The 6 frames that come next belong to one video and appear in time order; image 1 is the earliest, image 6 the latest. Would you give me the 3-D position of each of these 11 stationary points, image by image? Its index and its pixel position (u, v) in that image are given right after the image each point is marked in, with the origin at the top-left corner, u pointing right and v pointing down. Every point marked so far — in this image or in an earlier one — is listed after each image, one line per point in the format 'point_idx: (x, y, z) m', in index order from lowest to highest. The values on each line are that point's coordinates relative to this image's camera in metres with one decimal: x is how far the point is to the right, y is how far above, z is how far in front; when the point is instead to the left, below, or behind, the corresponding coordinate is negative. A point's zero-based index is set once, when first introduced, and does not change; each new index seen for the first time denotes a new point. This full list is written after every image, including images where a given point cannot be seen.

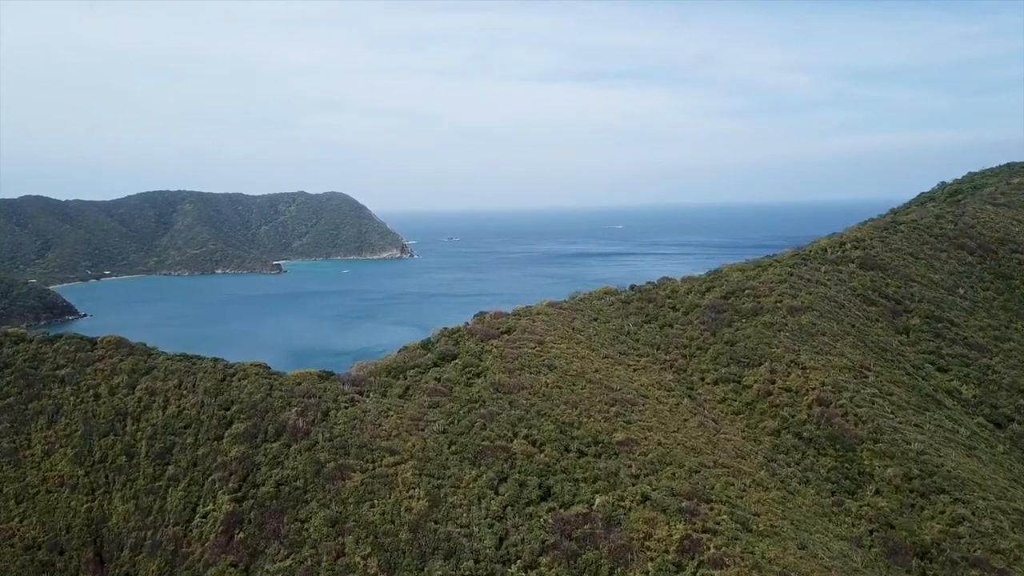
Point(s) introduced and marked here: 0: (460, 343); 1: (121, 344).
0: (-1.5, -1.6, +19.2) m
1: (-10.4, -1.5, +17.6) m
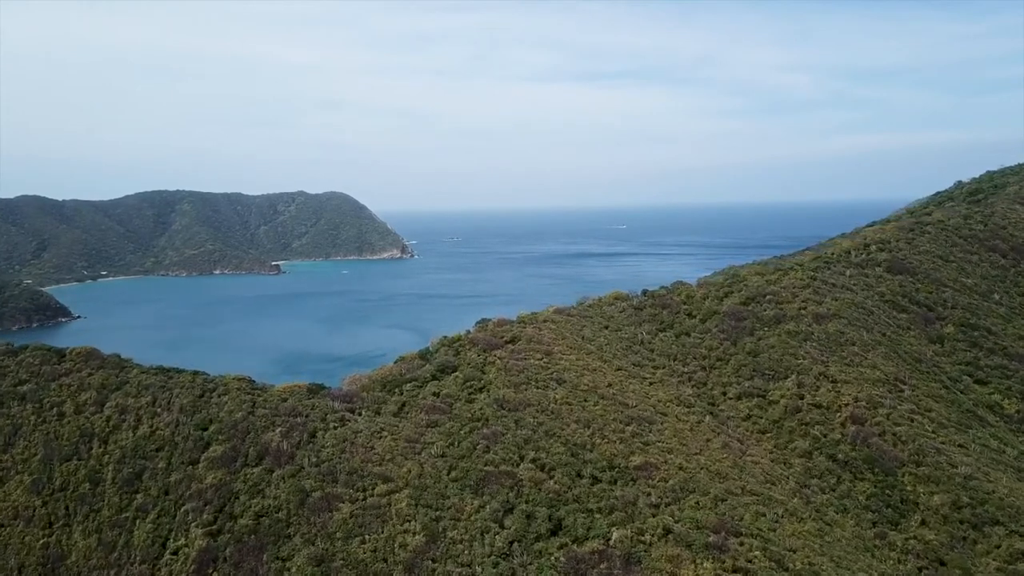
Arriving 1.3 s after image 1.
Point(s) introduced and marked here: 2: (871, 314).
0: (-1.4, -1.8, +17.8) m
1: (-10.3, -1.7, +16.1) m
2: (+10.7, -0.8, +19.7) m
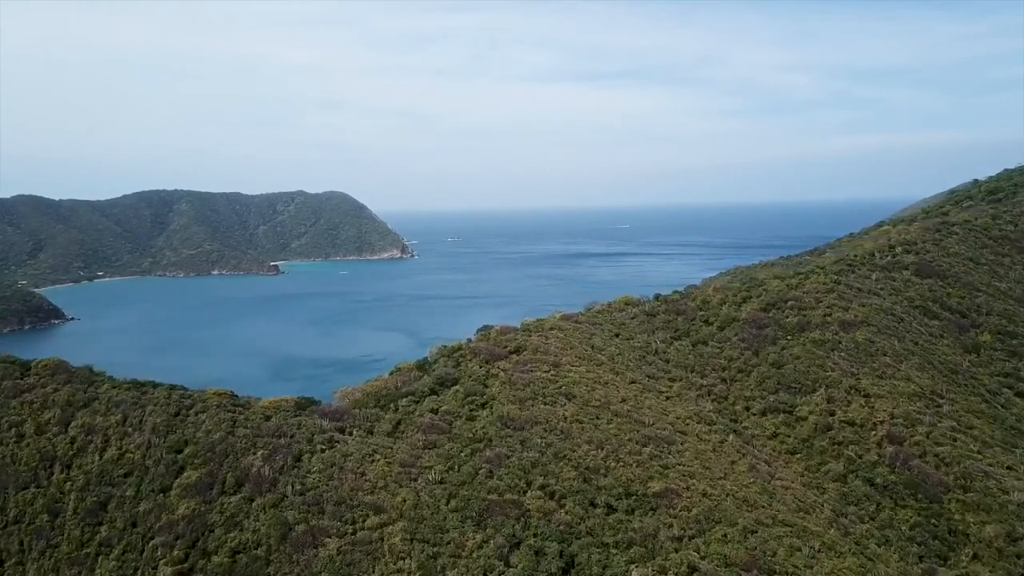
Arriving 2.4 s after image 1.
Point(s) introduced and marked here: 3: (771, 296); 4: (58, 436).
0: (-1.3, -1.9, +16.4) m
1: (-10.2, -1.8, +14.8) m
2: (+10.8, -0.9, +18.4) m
3: (+7.7, -0.2, +19.7) m
4: (-9.0, -2.9, +13.1) m
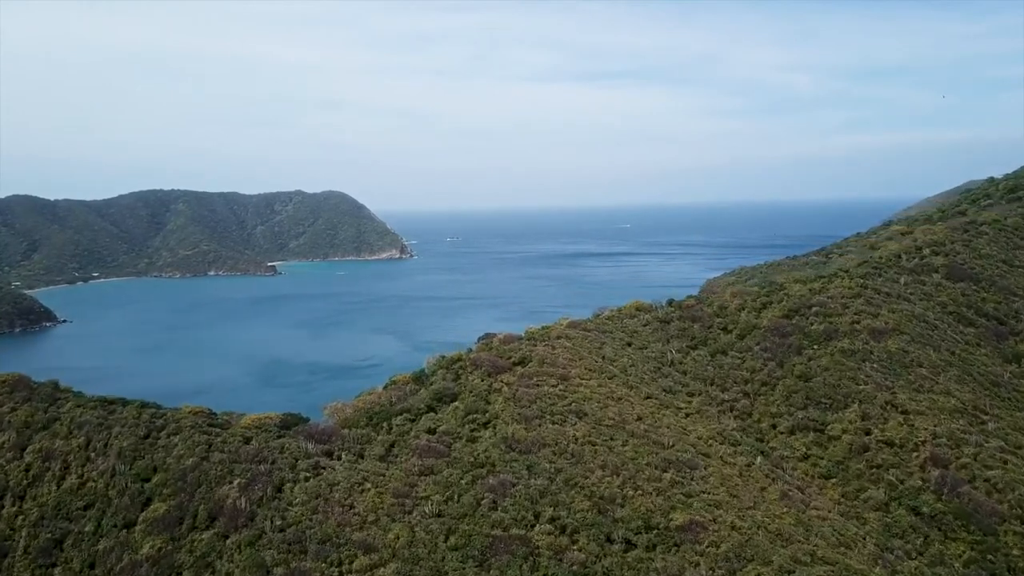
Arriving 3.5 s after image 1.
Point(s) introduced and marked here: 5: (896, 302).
0: (-1.2, -2.1, +15.1) m
1: (-10.1, -2.0, +13.5) m
2: (+10.9, -1.0, +17.1) m
3: (+7.8, -0.4, +18.4) m
4: (-8.9, -3.1, +11.8) m
5: (+10.4, -0.4, +17.9) m
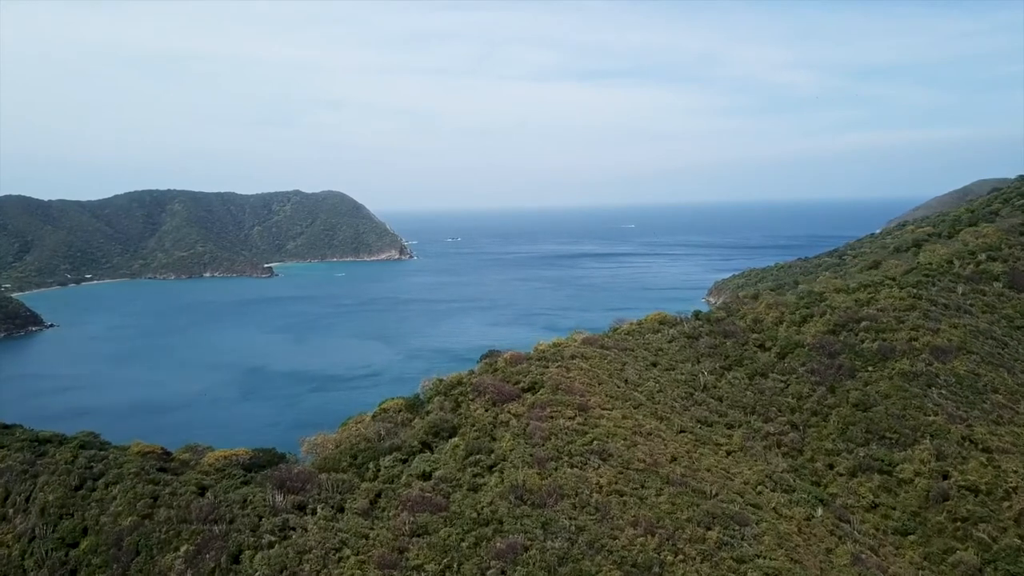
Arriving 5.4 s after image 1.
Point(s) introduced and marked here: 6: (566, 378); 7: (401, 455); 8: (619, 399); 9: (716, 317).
0: (-1.0, -2.4, +12.9) m
1: (-9.9, -2.3, +11.3) m
2: (+11.1, -1.3, +14.9) m
3: (+8.0, -0.6, +16.2) m
4: (-8.7, -3.4, +9.6) m
5: (+10.6, -0.7, +15.7) m
6: (+1.1, -1.9, +13.6) m
7: (-2.0, -2.9, +11.8) m
8: (+2.2, -2.2, +13.2) m
9: (+5.3, -0.7, +17.2) m
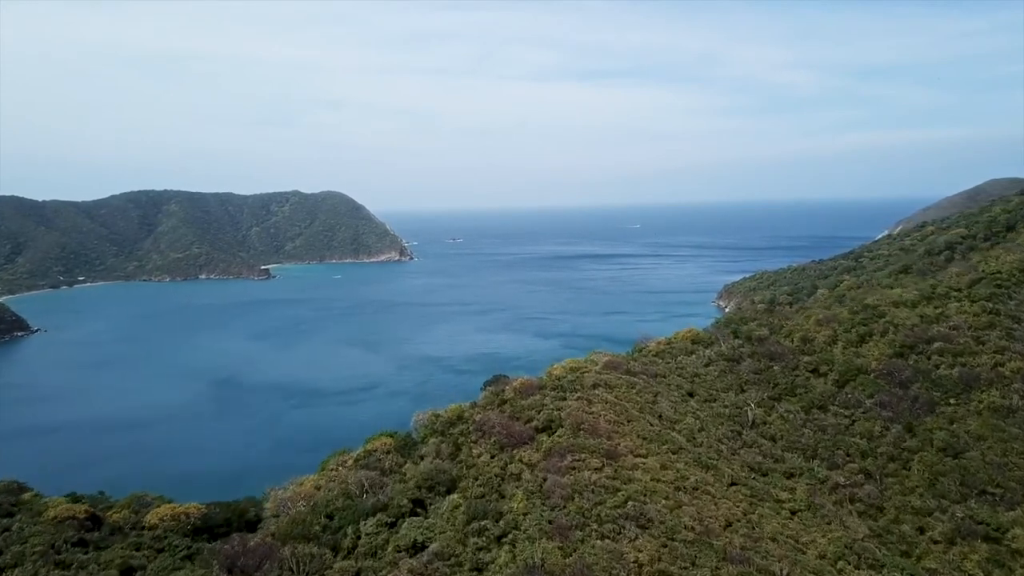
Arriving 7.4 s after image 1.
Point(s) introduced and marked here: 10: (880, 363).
0: (-0.8, -2.7, +10.6) m
1: (-9.7, -2.6, +9.0) m
2: (+11.3, -1.6, +12.5) m
3: (+8.2, -0.9, +13.8) m
4: (-8.5, -3.7, +7.3) m
5: (+10.8, -1.0, +13.4) m
6: (+1.3, -2.2, +11.3) m
7: (-1.8, -3.2, +9.5) m
8: (+2.4, -2.5, +10.8) m
9: (+5.5, -1.0, +14.9) m
10: (+7.2, -1.4, +13.0) m
